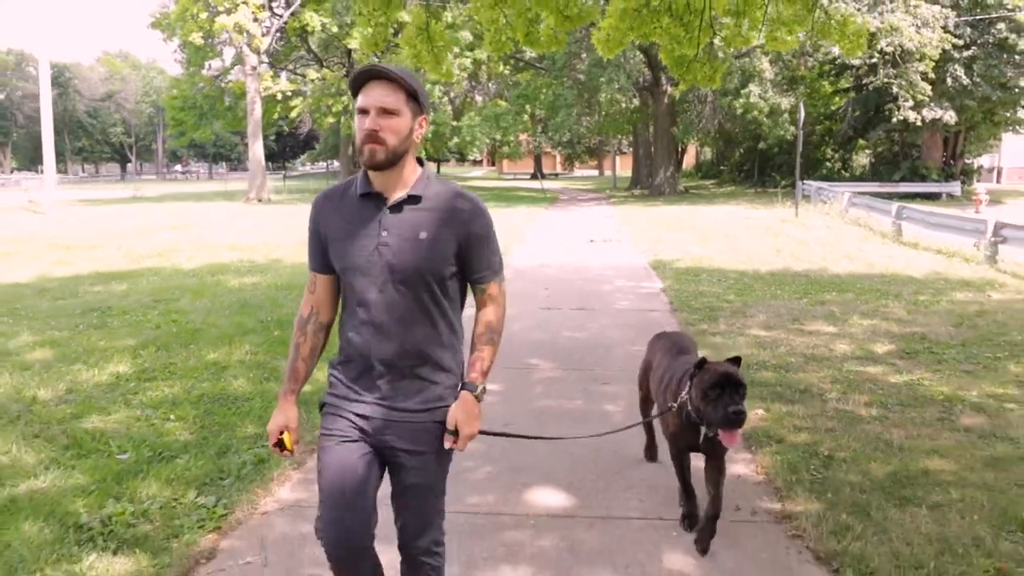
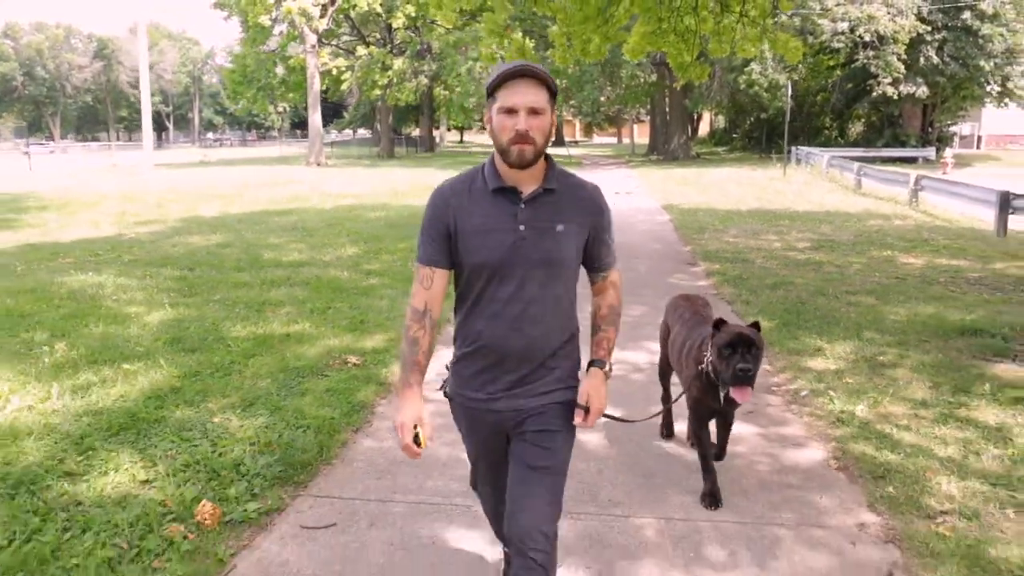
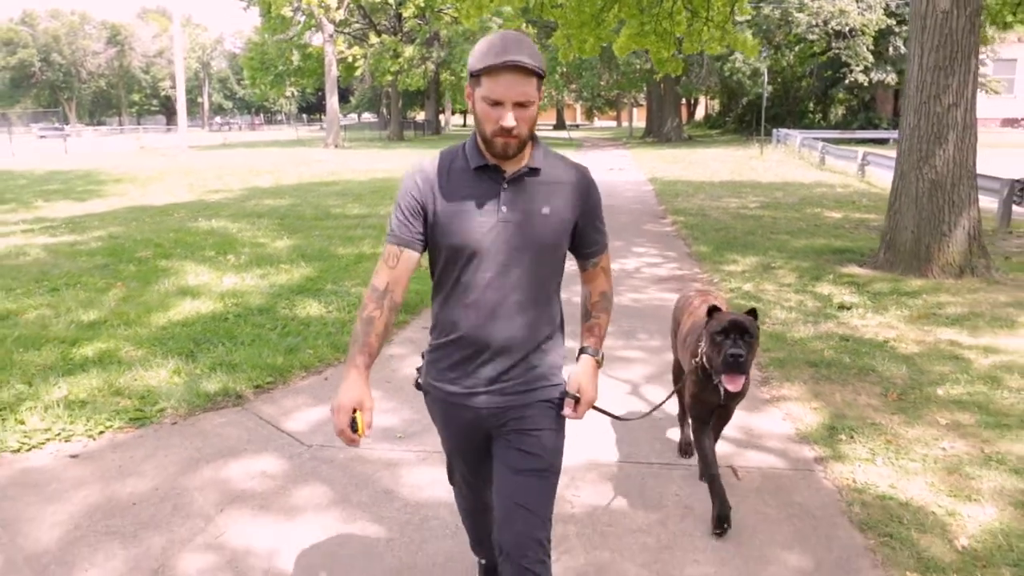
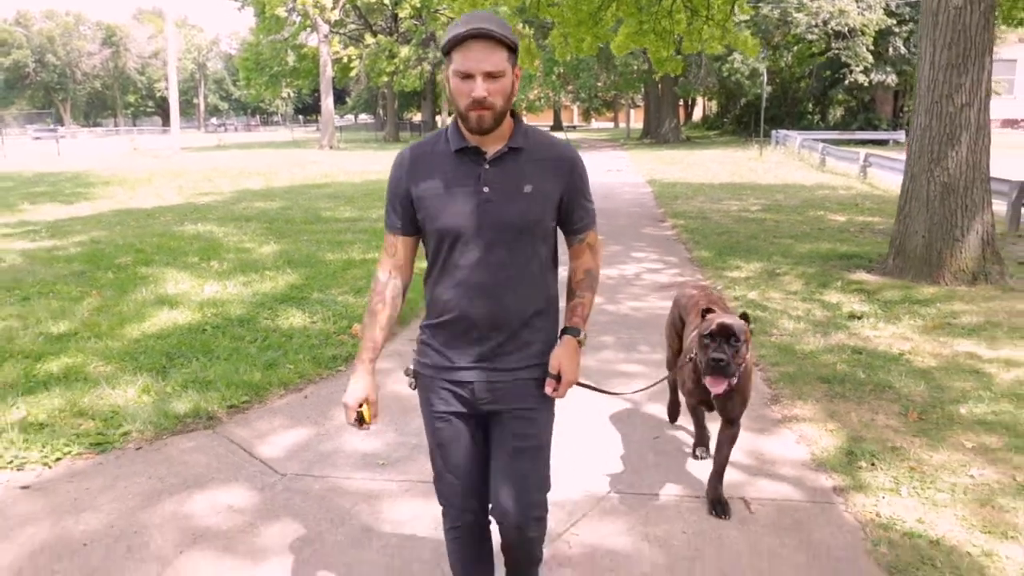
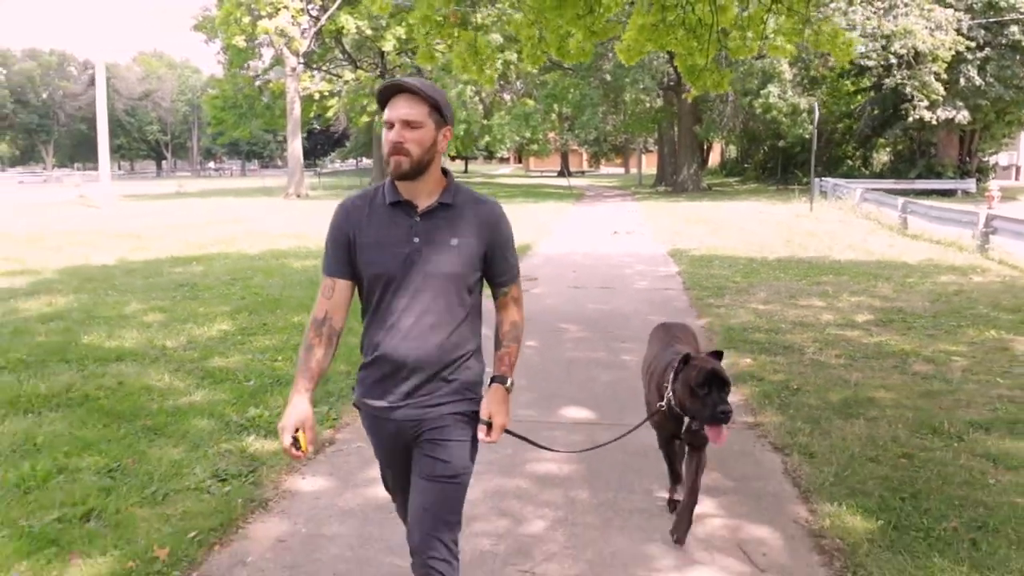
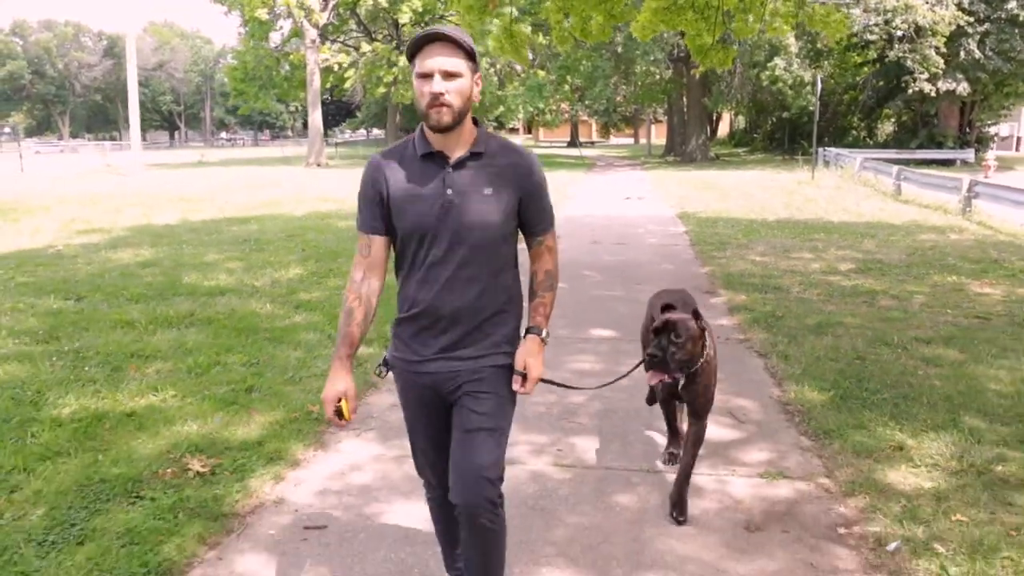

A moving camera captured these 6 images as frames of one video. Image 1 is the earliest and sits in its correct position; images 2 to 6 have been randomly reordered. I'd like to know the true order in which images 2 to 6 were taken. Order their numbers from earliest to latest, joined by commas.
5, 6, 2, 4, 3
